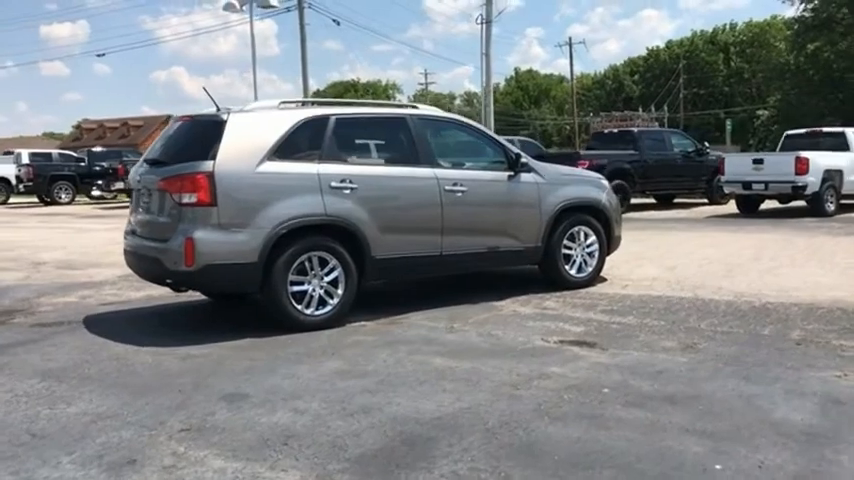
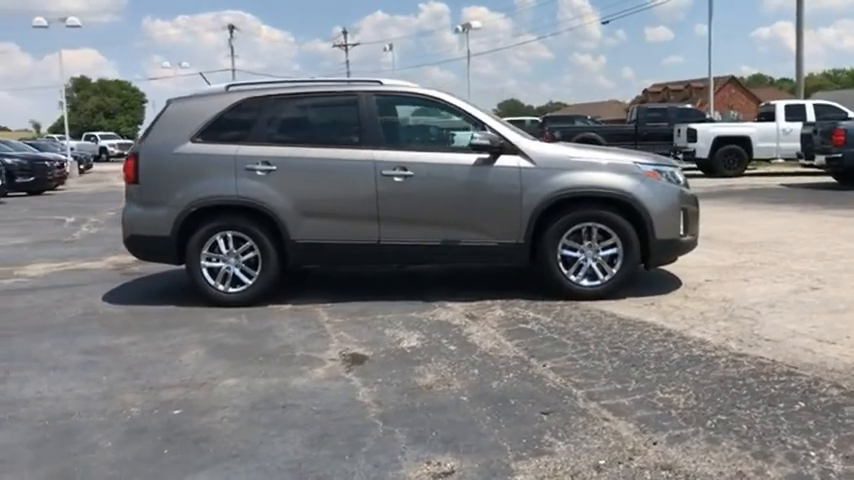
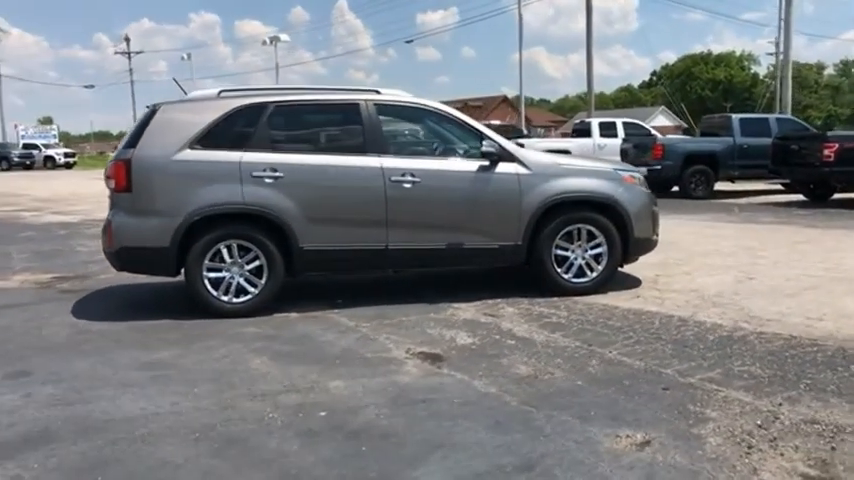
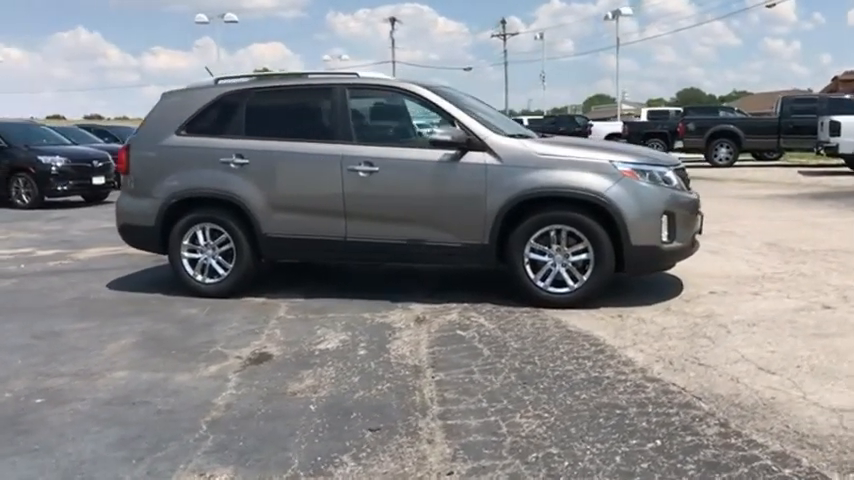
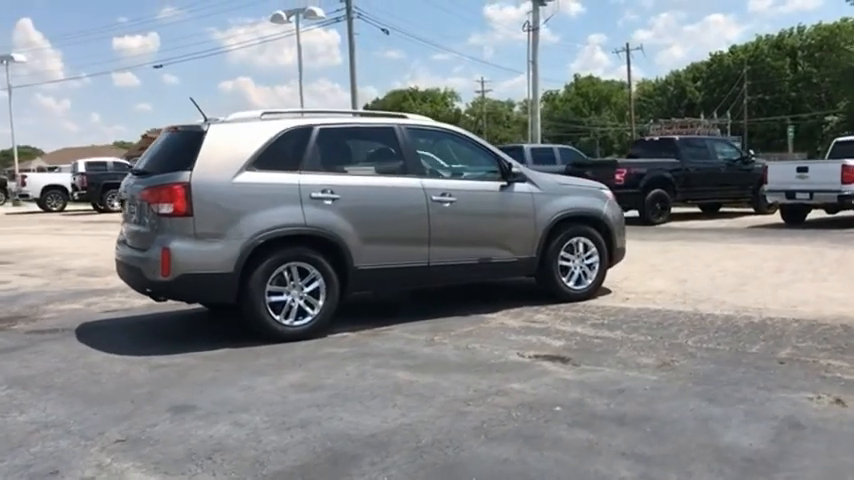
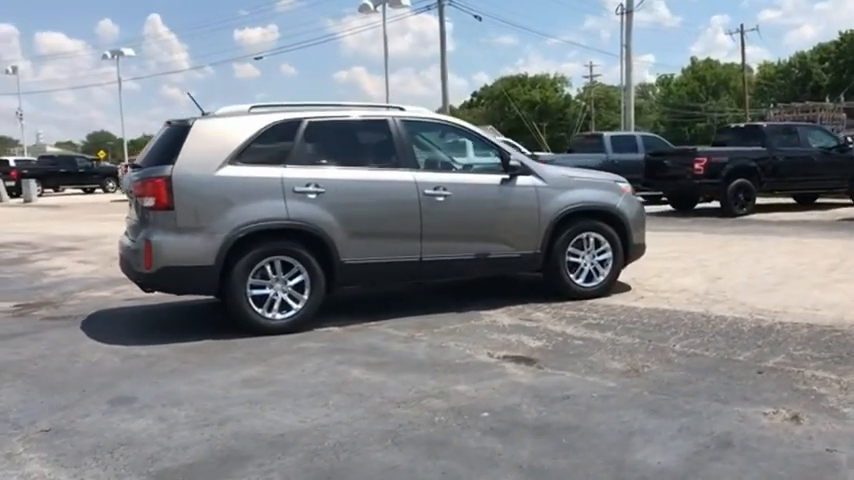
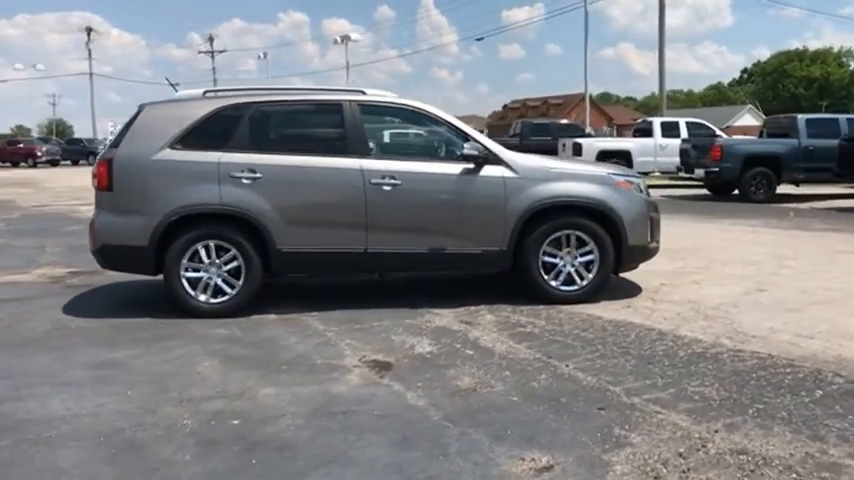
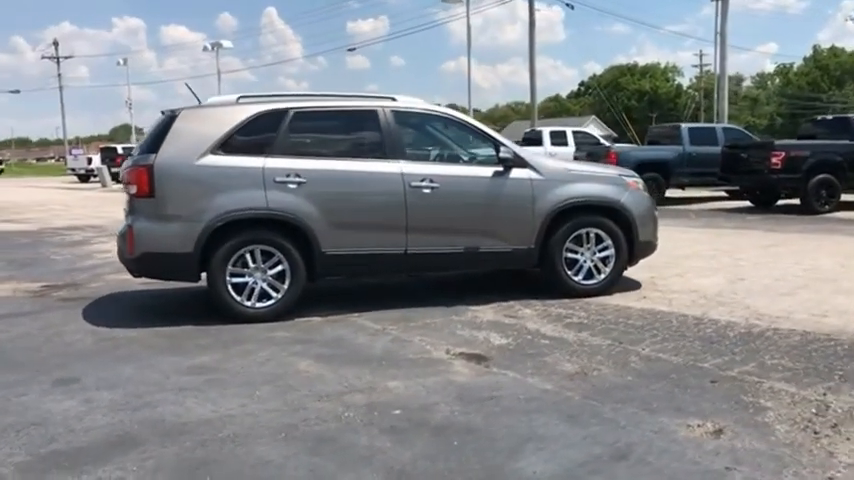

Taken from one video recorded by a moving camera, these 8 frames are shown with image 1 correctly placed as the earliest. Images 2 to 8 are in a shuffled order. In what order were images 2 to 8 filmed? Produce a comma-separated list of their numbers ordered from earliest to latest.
5, 6, 8, 3, 7, 2, 4
